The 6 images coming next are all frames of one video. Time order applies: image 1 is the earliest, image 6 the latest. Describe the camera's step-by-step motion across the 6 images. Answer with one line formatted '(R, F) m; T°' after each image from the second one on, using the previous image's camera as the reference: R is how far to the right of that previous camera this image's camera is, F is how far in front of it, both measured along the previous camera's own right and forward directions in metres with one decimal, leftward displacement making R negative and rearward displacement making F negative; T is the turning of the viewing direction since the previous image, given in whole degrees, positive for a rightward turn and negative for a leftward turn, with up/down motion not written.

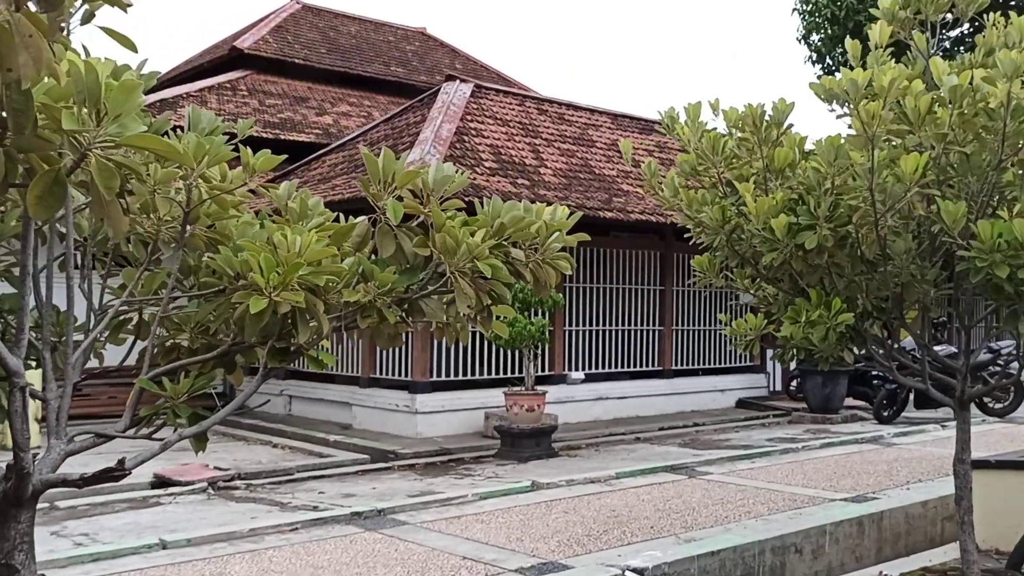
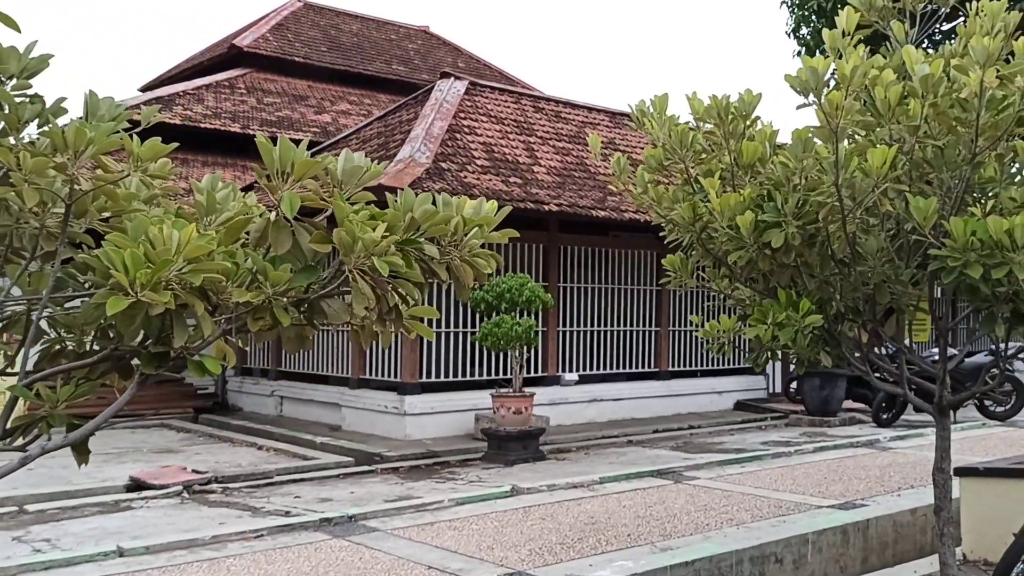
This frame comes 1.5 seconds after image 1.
(+0.2, +0.2) m; -1°
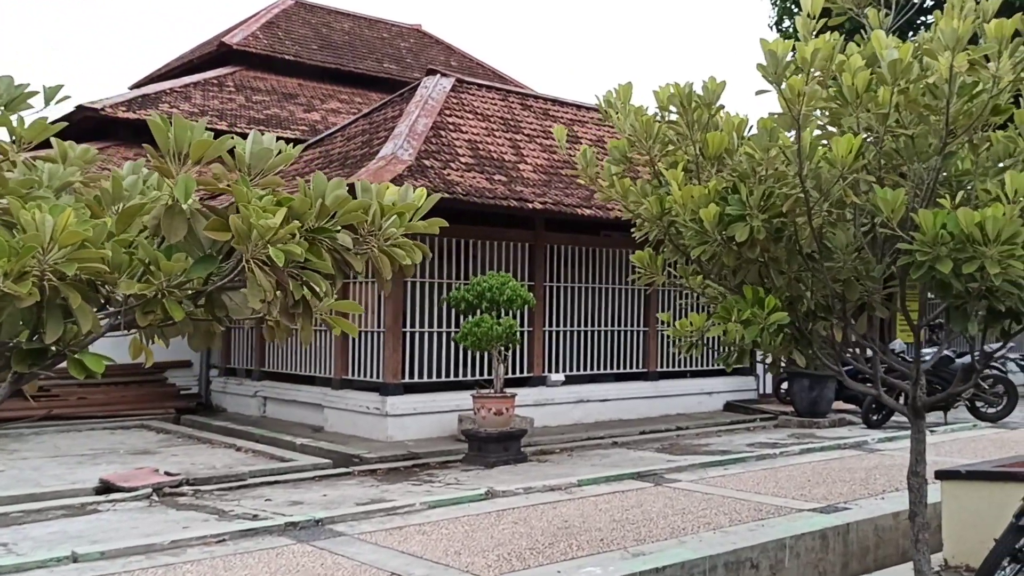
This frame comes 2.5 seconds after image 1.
(+0.2, +0.2) m; 0°
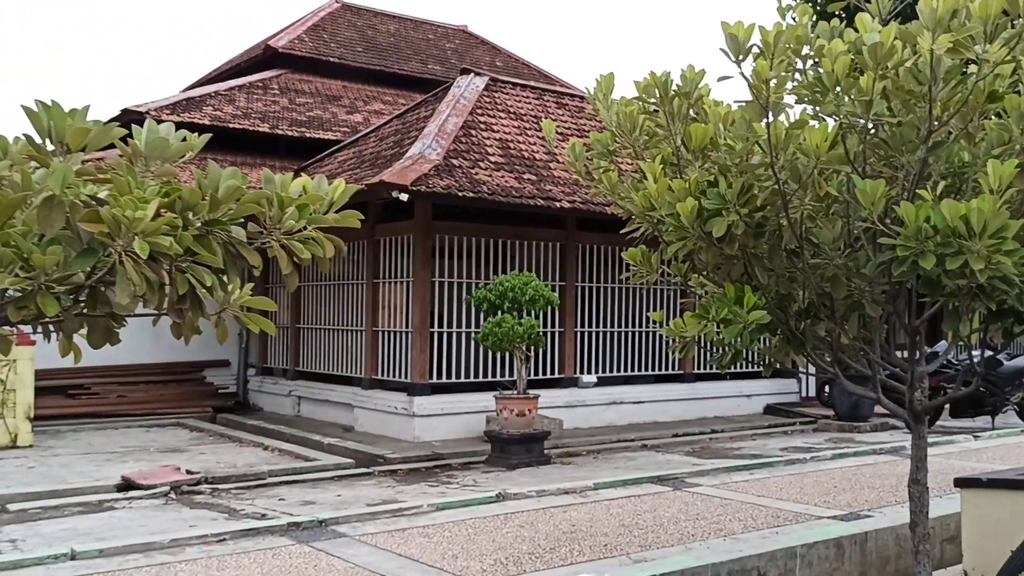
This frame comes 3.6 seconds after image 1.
(+0.3, +0.1) m; -3°
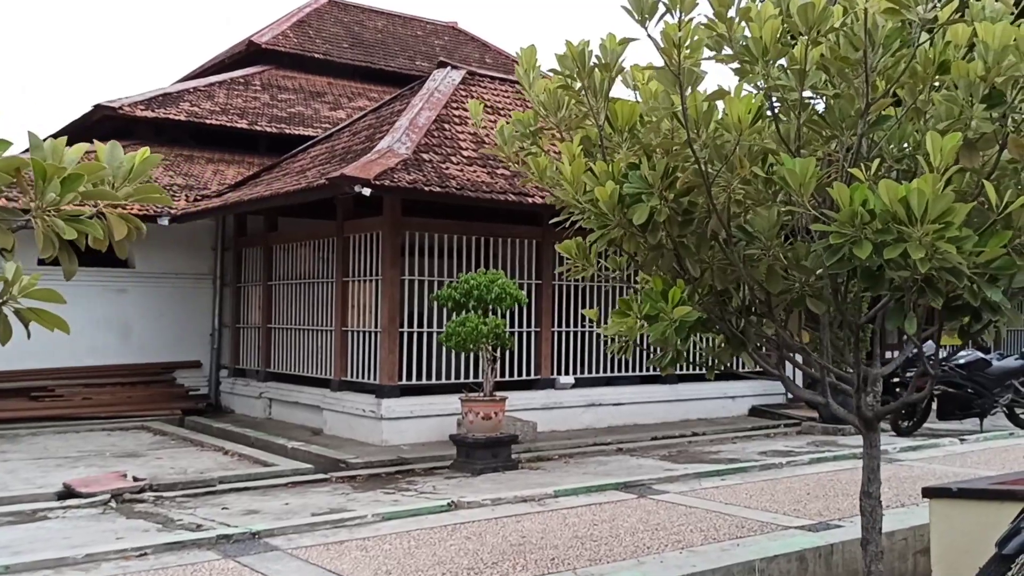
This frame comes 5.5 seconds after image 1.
(+0.3, +0.4) m; 0°
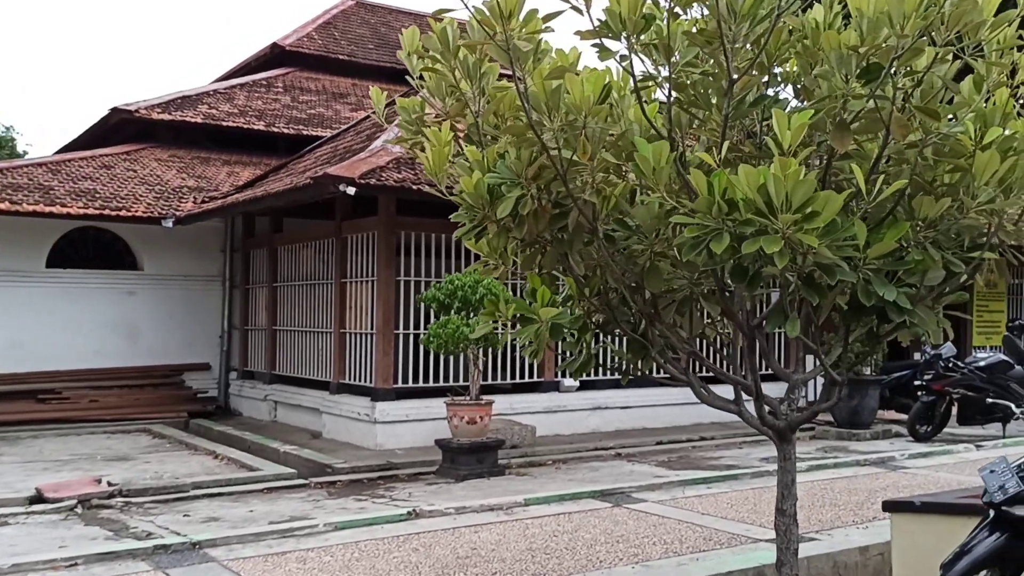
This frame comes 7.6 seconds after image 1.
(+0.6, +0.3) m; -3°
